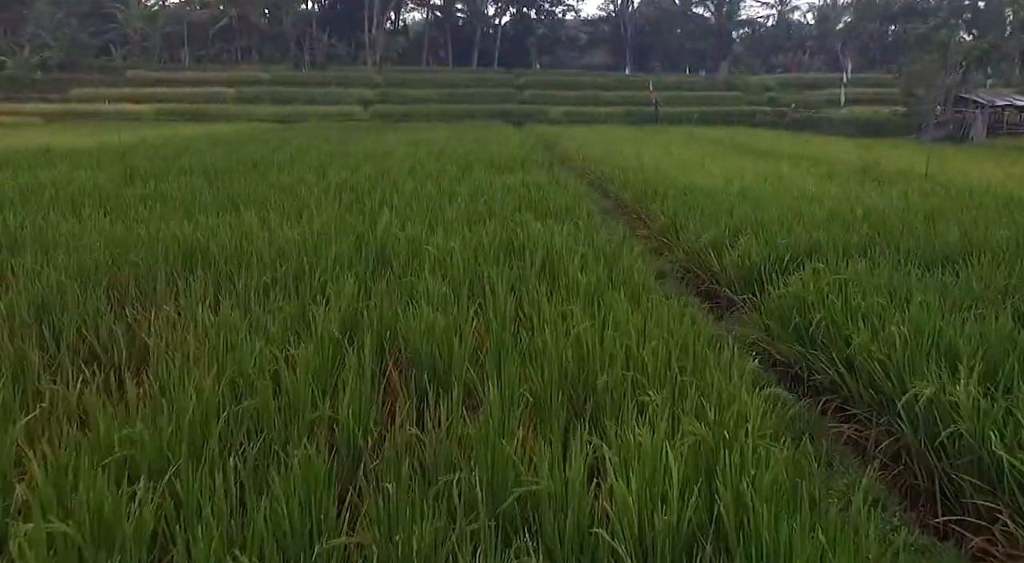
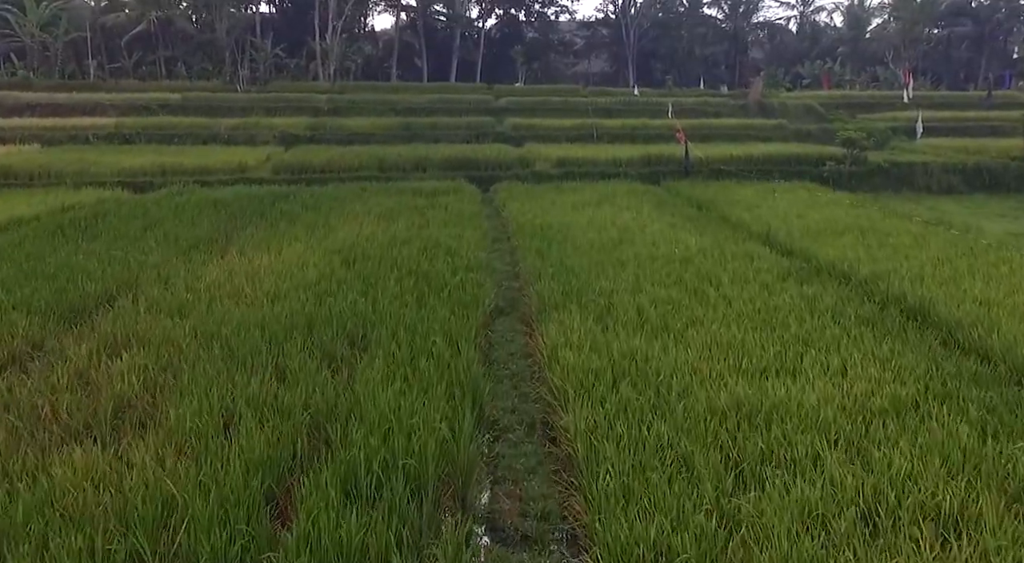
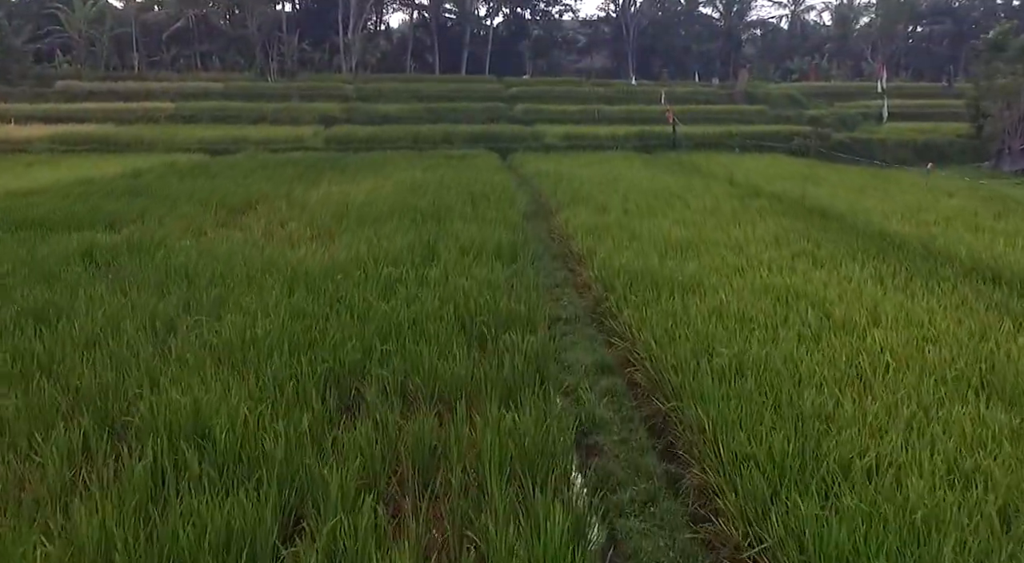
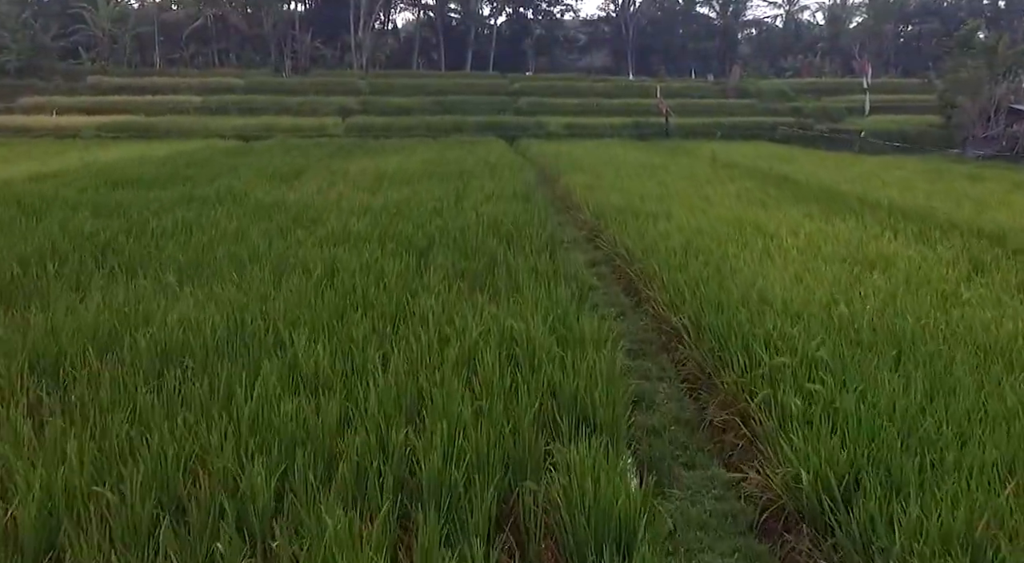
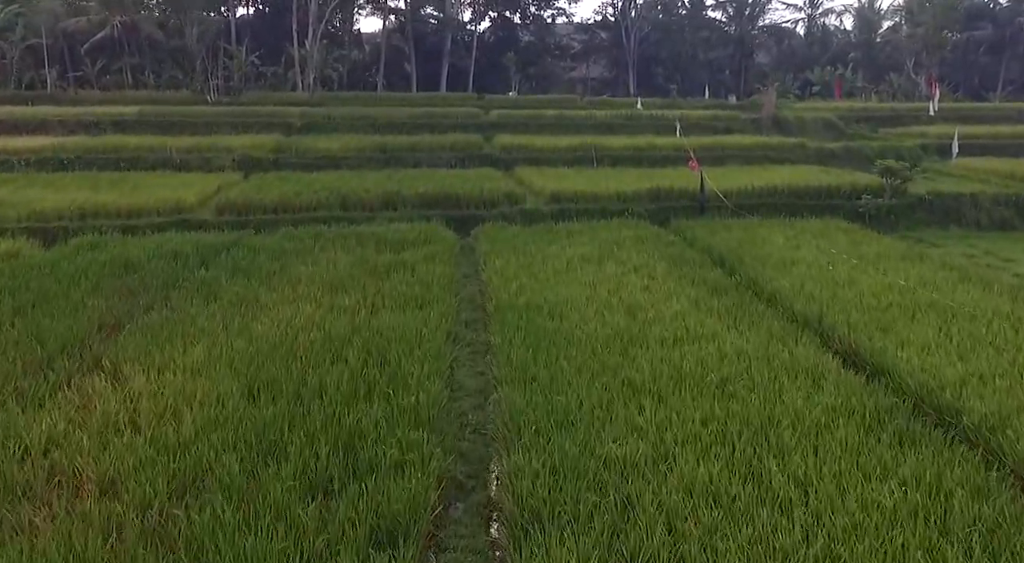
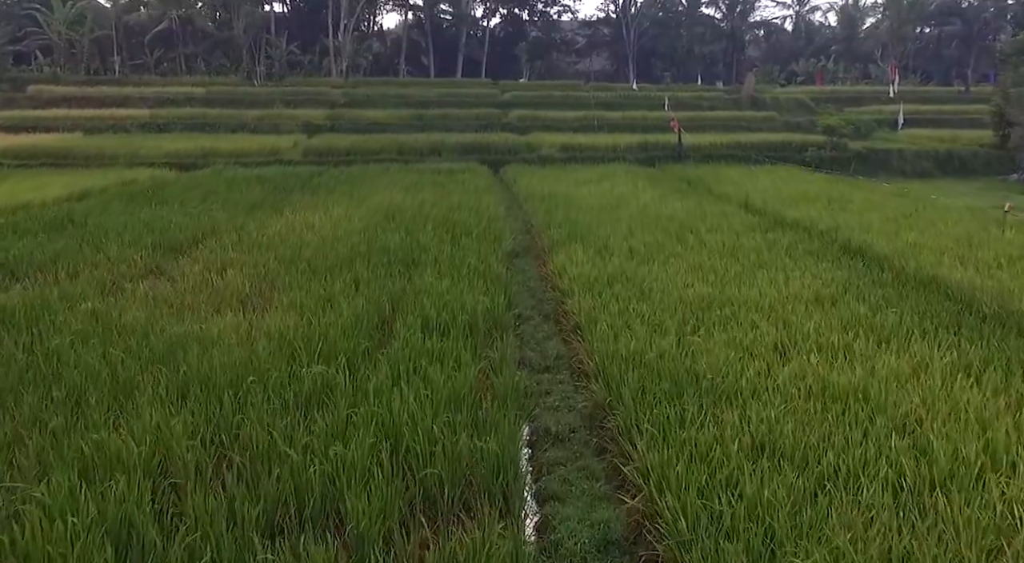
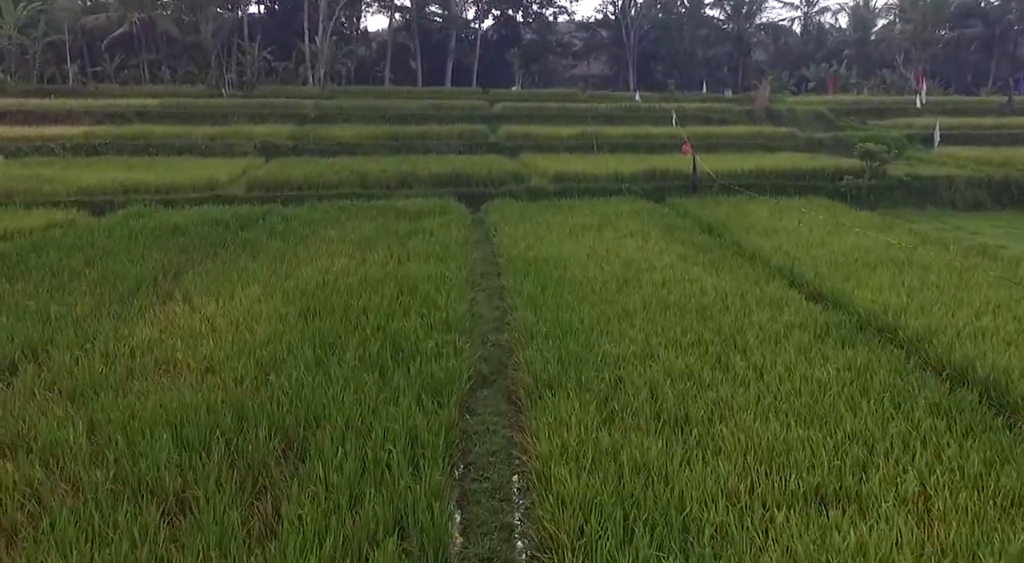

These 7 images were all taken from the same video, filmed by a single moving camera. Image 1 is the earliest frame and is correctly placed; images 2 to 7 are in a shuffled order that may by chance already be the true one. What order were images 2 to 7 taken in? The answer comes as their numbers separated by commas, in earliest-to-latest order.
4, 3, 6, 2, 7, 5
